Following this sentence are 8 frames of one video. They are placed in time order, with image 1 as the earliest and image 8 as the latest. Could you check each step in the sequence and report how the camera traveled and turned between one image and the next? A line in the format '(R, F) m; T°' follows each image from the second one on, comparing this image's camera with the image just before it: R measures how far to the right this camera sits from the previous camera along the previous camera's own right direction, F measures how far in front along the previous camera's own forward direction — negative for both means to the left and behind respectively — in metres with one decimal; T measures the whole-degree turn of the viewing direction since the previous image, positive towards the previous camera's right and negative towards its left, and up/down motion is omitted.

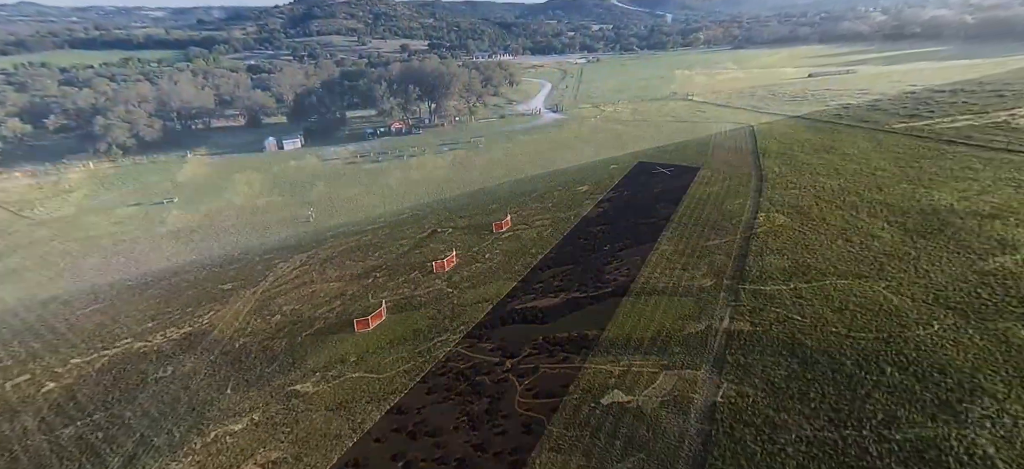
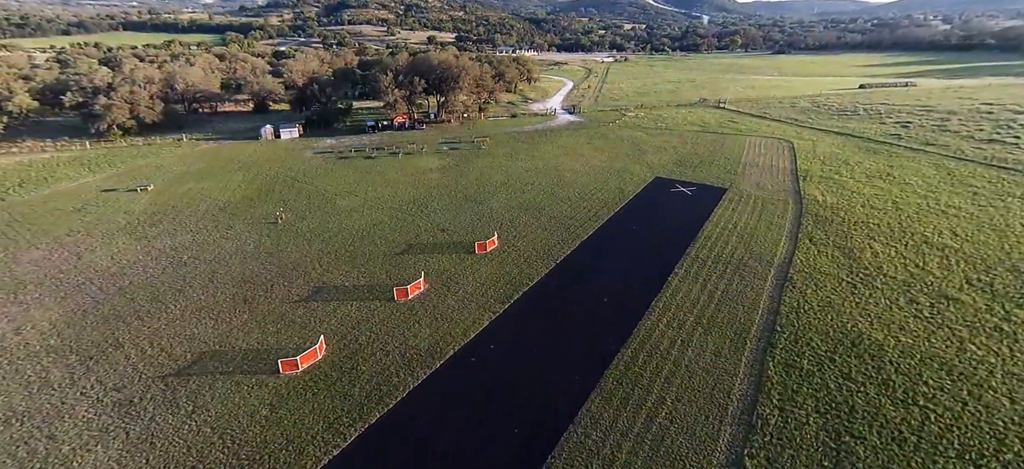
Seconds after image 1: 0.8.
(+2.4, +5.9) m; -3°
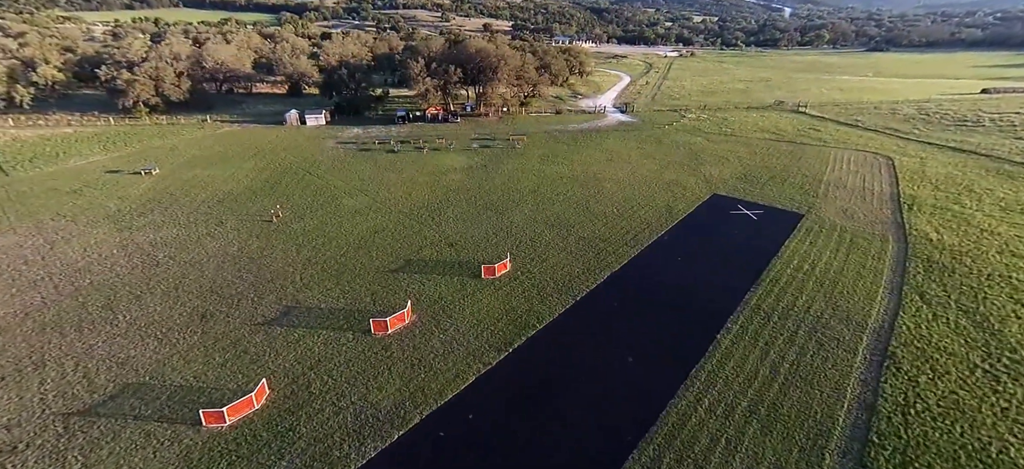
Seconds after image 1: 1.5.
(+2.0, +6.2) m; -6°
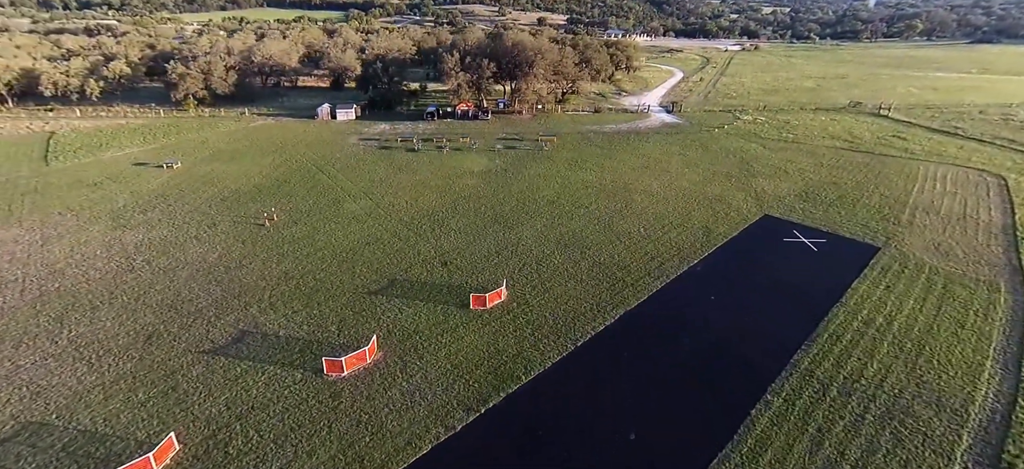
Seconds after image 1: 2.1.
(+2.7, +4.7) m; -6°
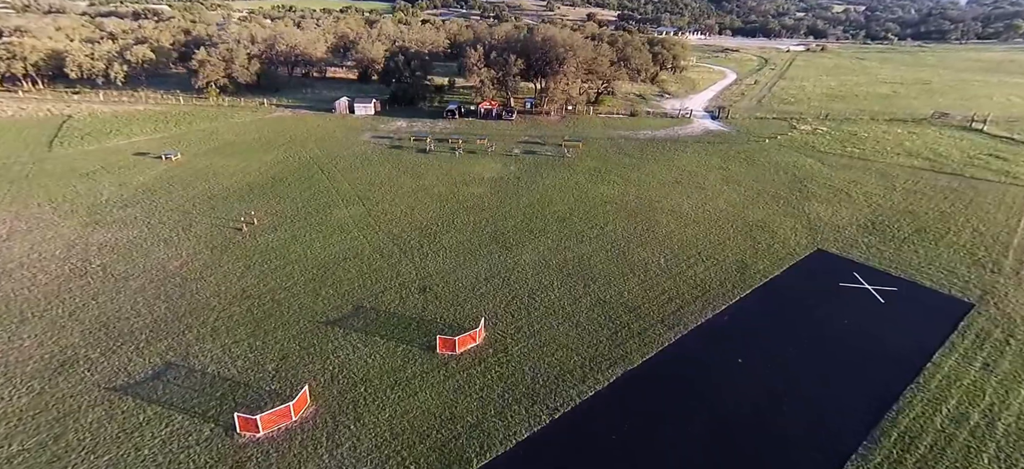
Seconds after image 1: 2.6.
(+2.5, +4.6) m; -5°
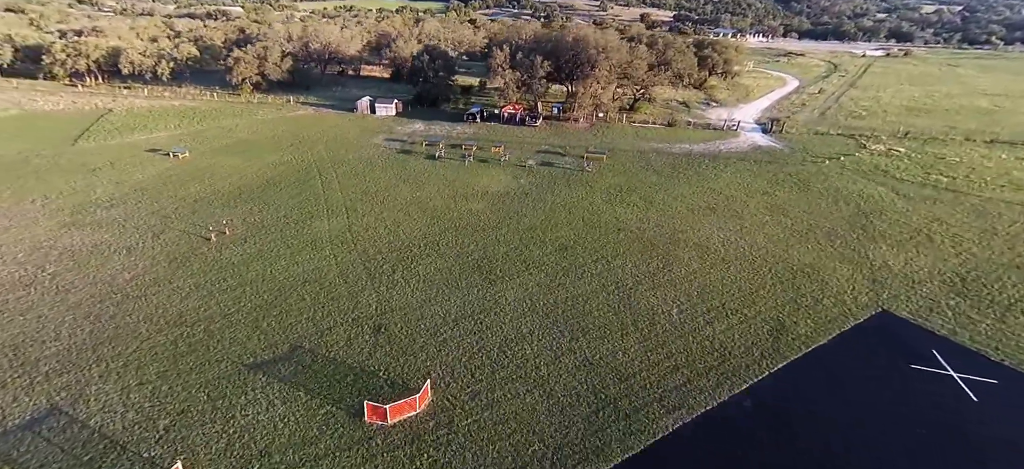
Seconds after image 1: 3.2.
(+3.0, +4.4) m; -6°
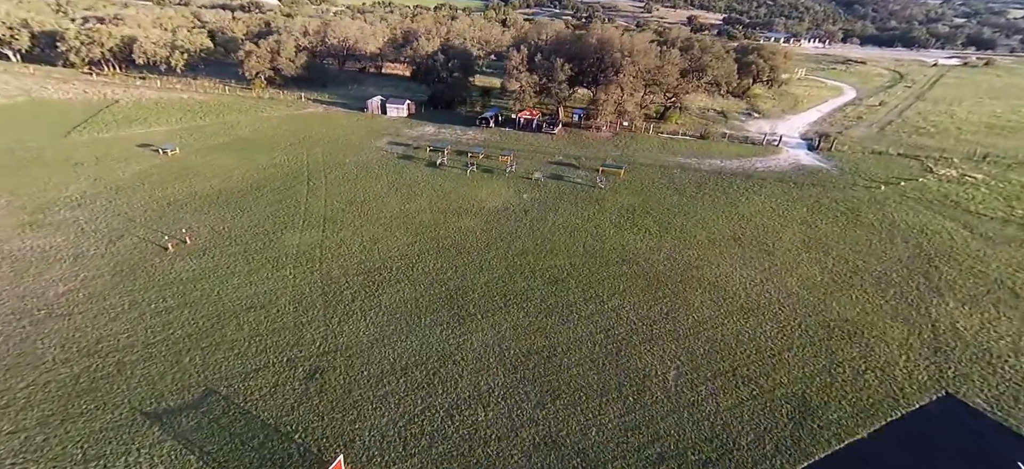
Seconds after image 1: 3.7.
(+2.5, +3.8) m; -4°
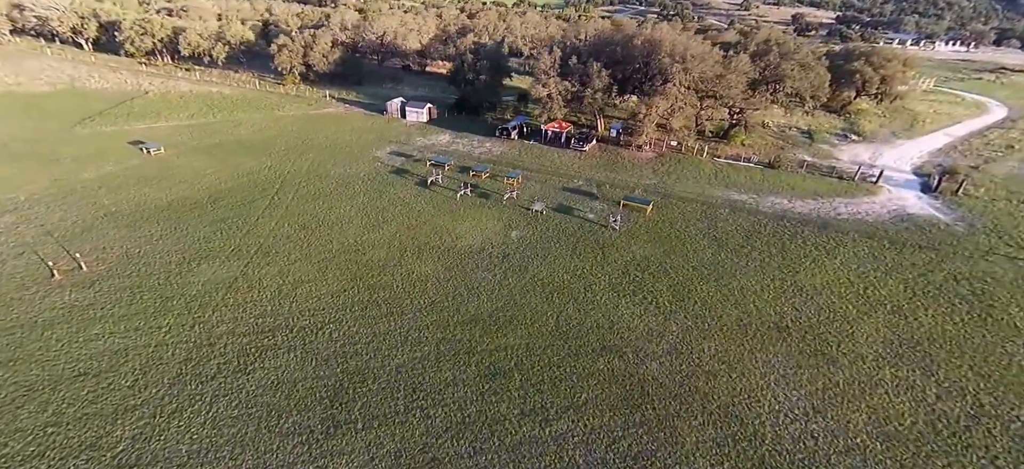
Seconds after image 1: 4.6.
(+5.0, +7.3) m; -9°
